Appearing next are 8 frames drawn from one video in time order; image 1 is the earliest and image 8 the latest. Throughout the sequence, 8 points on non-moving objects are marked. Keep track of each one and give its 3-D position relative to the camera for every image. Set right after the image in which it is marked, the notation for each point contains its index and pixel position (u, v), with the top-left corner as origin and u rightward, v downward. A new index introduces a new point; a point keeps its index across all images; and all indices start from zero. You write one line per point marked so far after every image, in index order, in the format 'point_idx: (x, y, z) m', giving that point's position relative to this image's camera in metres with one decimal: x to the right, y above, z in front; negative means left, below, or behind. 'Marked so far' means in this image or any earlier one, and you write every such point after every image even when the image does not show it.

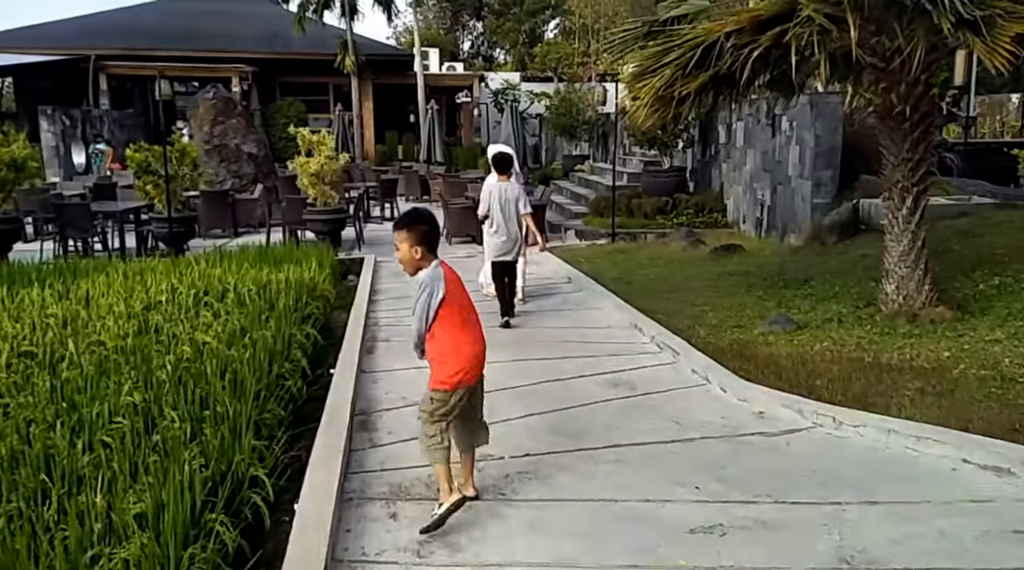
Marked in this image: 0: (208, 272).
0: (-2.4, +0.1, +6.6) m
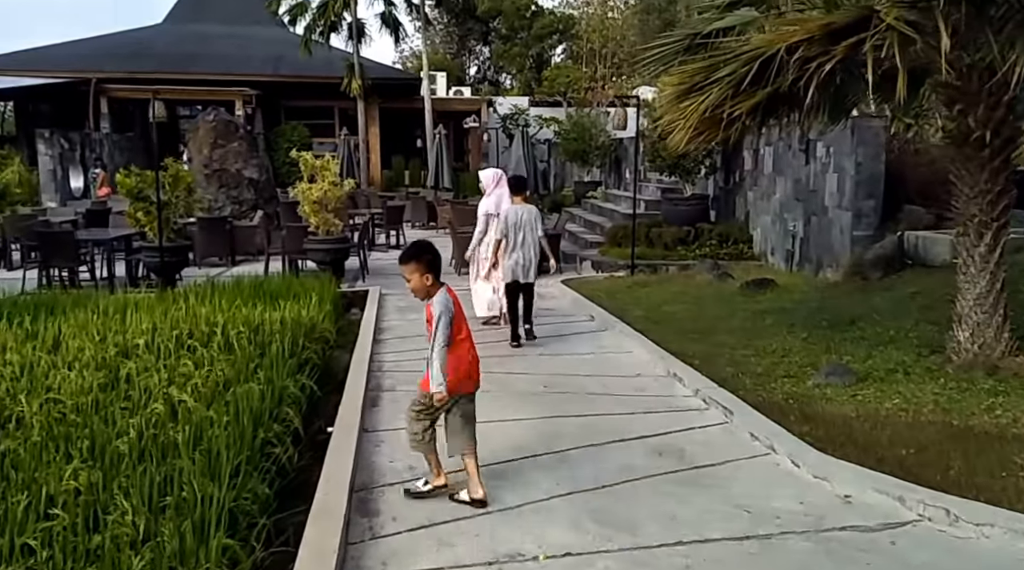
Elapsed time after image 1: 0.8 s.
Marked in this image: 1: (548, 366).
0: (-2.3, -0.2, +6.0) m
1: (+0.2, -0.5, +5.6) m
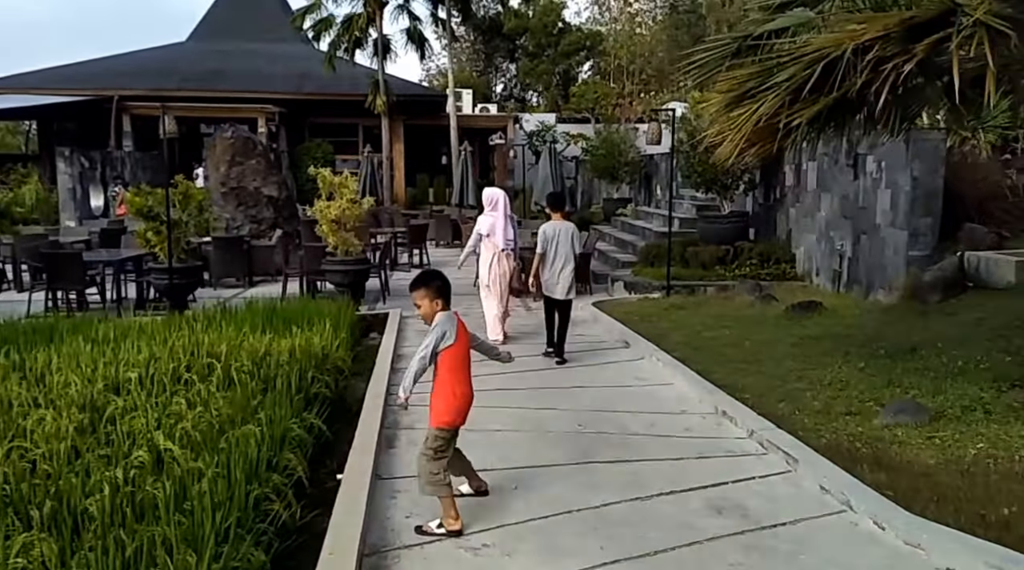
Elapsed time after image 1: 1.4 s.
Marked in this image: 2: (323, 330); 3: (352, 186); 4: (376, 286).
0: (-2.1, -0.4, +5.5) m
1: (+0.4, -0.7, +5.1) m
2: (-1.4, -0.3, +6.4) m
3: (-1.7, +1.0, +8.8) m
4: (-1.7, 0.0, +10.8) m
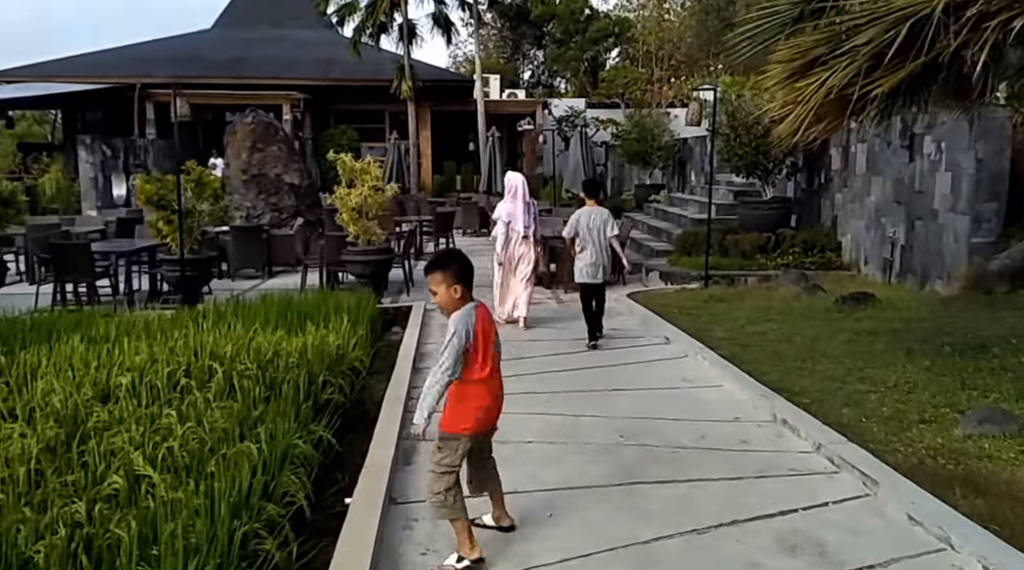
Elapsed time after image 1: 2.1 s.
0: (-1.9, -0.3, +5.1) m
1: (+0.6, -0.7, +4.6) m
2: (-1.2, -0.3, +5.9) m
3: (-1.4, +1.1, +8.3) m
4: (-1.4, +0.1, +10.4) m
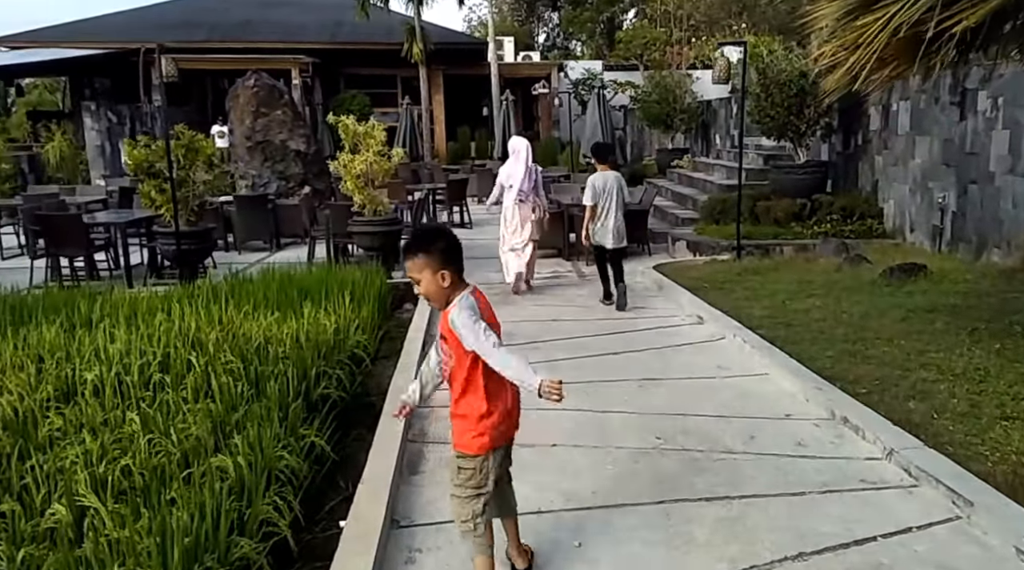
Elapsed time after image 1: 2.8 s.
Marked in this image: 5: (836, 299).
0: (-1.8, -0.2, +4.6) m
1: (+0.7, -0.5, +4.1) m
2: (-1.1, -0.1, +5.4) m
3: (-1.2, +1.4, +7.8) m
4: (-1.2, +0.4, +9.9) m
5: (+2.4, -0.1, +6.2) m
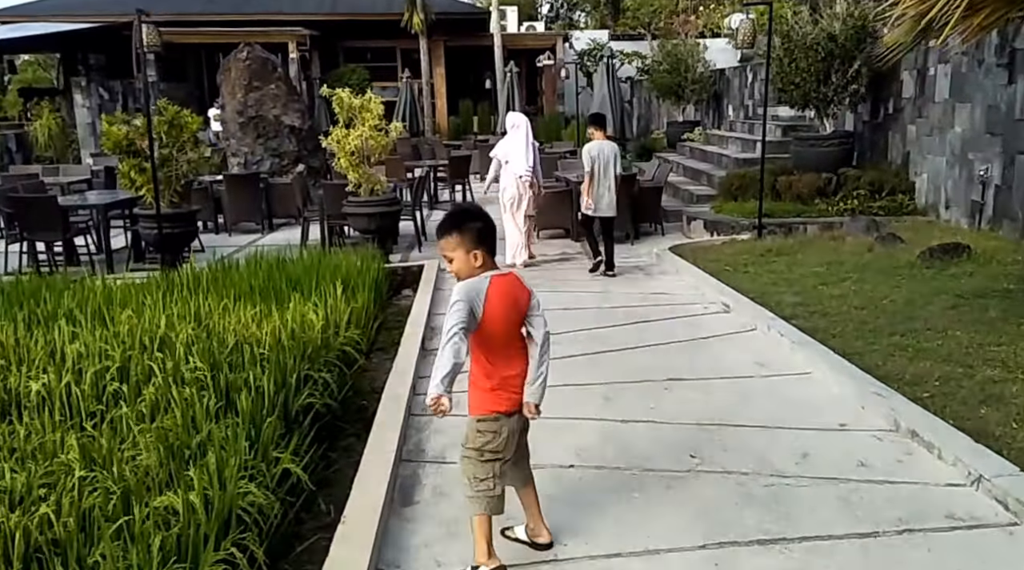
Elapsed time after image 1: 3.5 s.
0: (-1.7, -0.2, +4.1) m
1: (+0.7, -0.5, +3.6) m
2: (-1.1, -0.1, +4.9) m
3: (-1.2, +1.5, +7.2) m
4: (-1.1, +0.6, +9.3) m
5: (+2.4, 0.0, +5.7) m
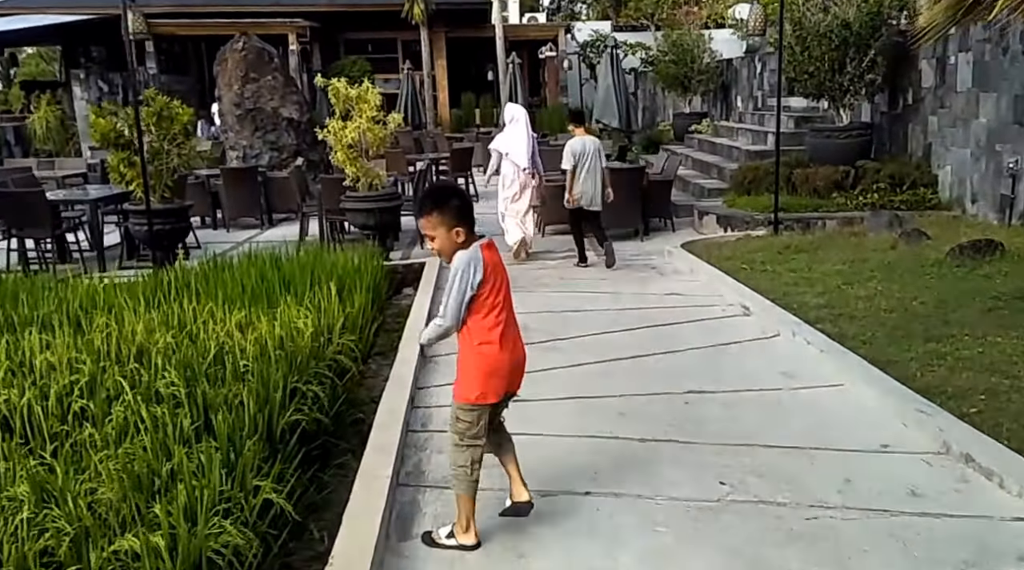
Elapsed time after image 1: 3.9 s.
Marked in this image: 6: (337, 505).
0: (-1.7, -0.2, +3.8) m
1: (+0.8, -0.5, +3.2) m
2: (-1.0, -0.1, +4.6) m
3: (-1.1, +1.5, +6.9) m
4: (-1.1, +0.6, +9.0) m
5: (+2.5, 0.0, +5.4) m
6: (-0.6, -0.8, +3.0) m
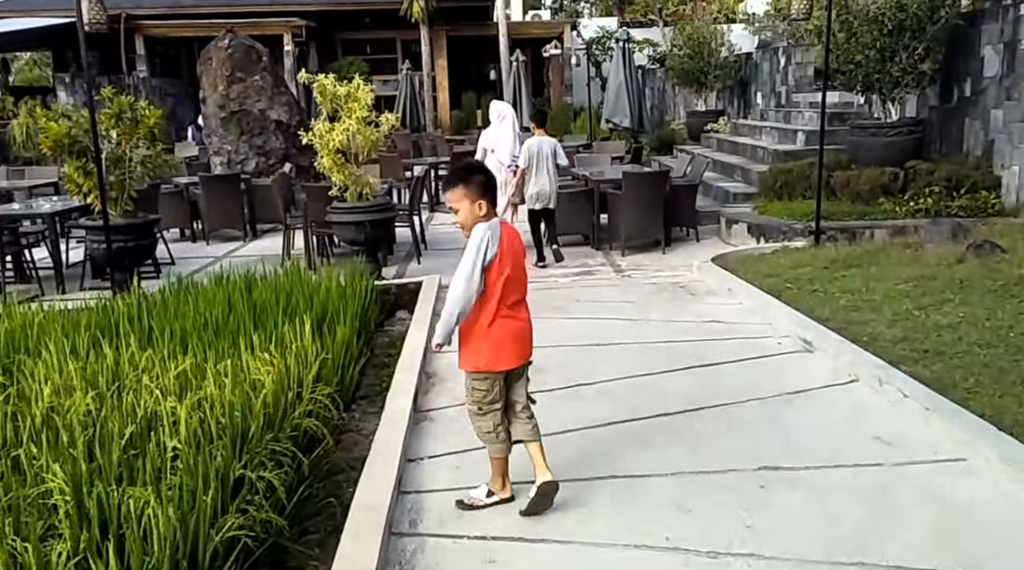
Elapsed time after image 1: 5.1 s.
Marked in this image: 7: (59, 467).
0: (-1.6, -0.4, +3.0) m
1: (+0.8, -0.7, +2.4) m
2: (-1.0, -0.2, +3.8) m
3: (-1.1, +1.3, +6.1) m
4: (-1.0, +0.5, +8.2) m
5: (+2.6, -0.1, +4.6) m
6: (-0.6, -0.9, +2.1) m
7: (-1.2, -0.5, +2.2) m
